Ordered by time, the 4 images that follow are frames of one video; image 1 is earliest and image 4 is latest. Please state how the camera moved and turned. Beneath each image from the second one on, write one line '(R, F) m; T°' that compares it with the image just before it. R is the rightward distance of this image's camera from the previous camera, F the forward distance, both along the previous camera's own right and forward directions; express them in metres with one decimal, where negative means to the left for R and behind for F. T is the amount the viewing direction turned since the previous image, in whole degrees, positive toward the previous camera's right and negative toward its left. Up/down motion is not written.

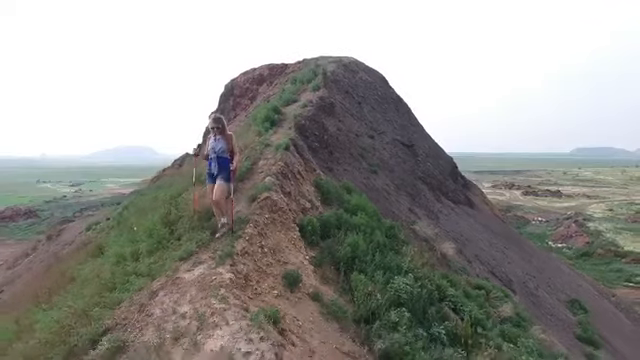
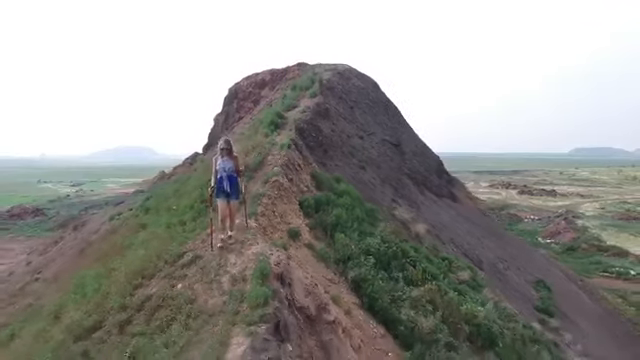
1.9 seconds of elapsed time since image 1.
(+0.1, -2.3) m; 0°
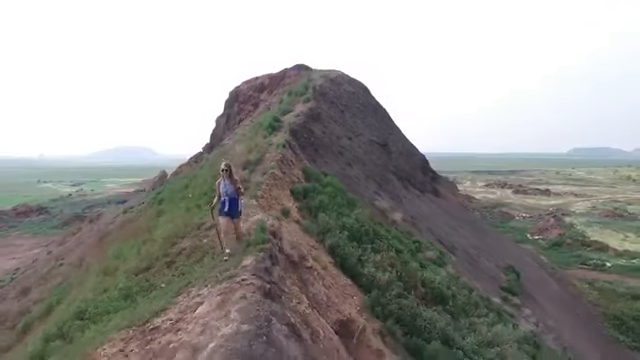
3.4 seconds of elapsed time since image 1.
(+0.2, -2.2) m; 0°
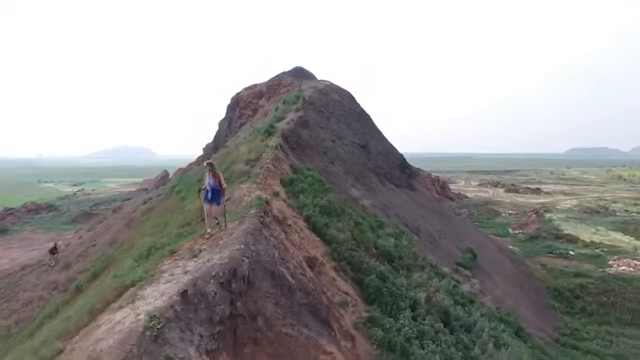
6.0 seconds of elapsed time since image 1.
(+0.5, -4.1) m; 0°
